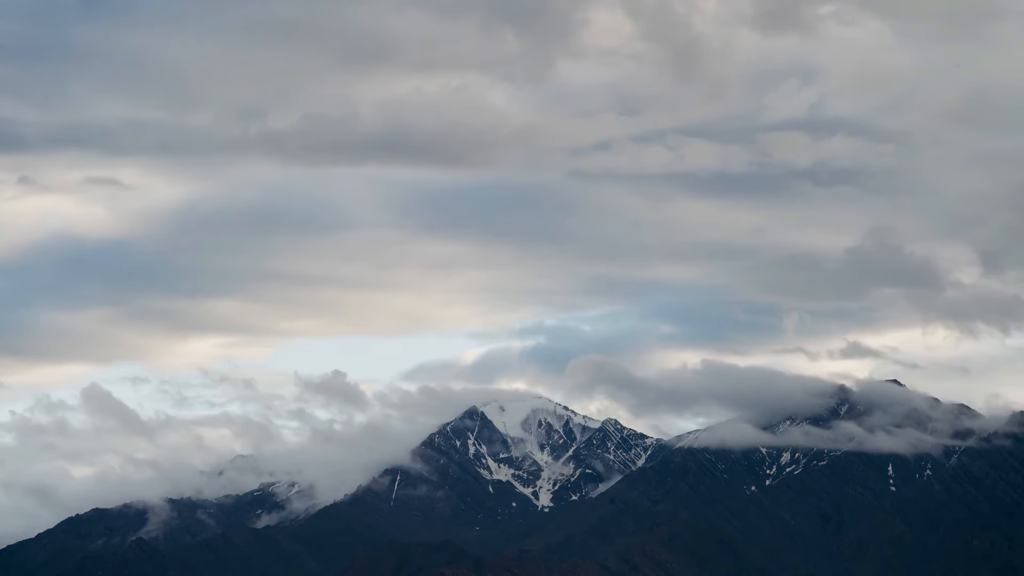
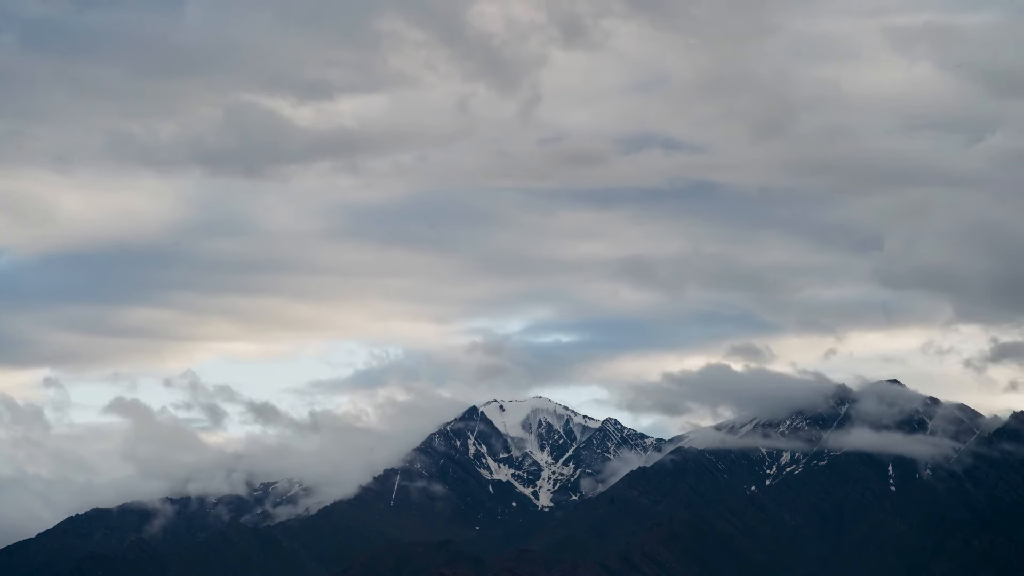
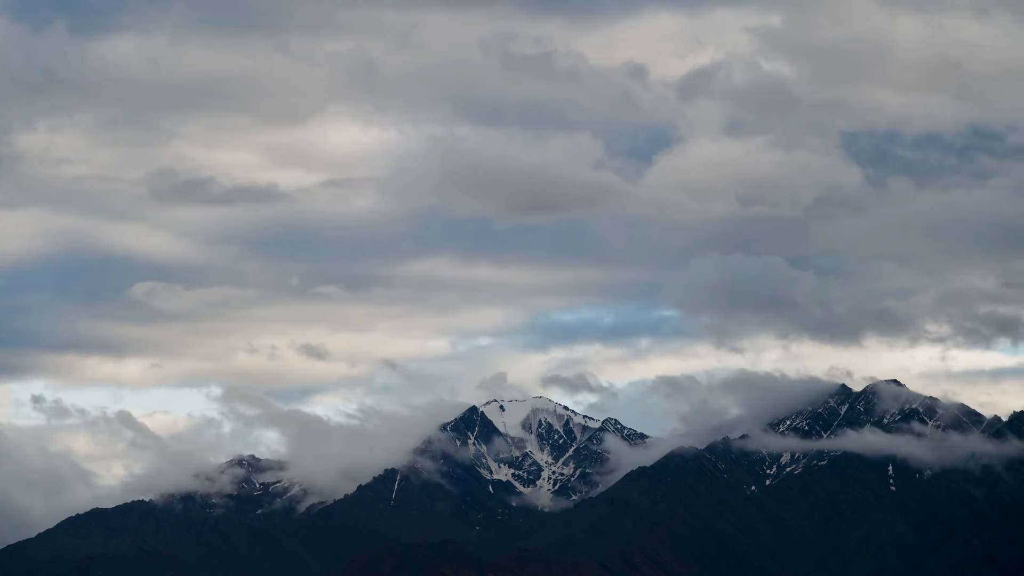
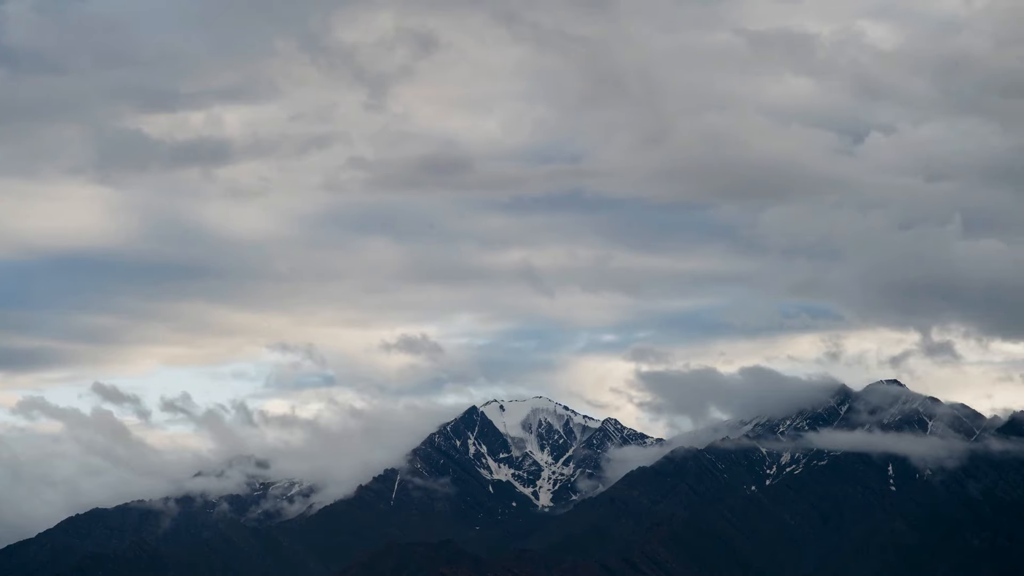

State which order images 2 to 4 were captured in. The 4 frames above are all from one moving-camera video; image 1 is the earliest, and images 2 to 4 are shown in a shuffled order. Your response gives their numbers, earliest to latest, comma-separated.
2, 4, 3
